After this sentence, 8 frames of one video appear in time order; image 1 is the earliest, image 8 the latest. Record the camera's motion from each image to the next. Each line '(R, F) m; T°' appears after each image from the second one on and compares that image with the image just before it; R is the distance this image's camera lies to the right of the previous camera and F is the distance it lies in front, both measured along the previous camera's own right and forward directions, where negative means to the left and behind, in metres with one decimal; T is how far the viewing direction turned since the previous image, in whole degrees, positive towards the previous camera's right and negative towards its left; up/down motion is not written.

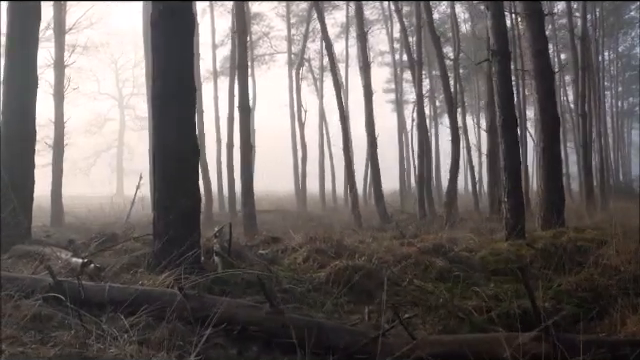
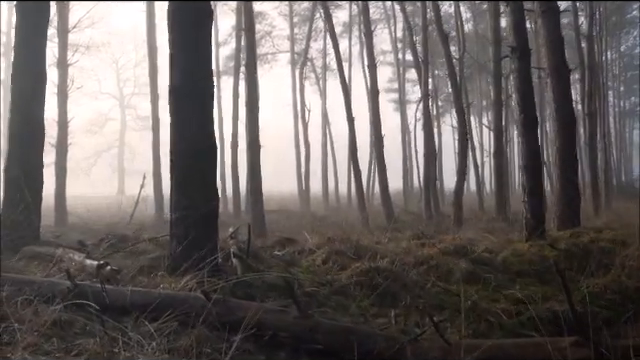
(-0.2, +0.2) m; 0°
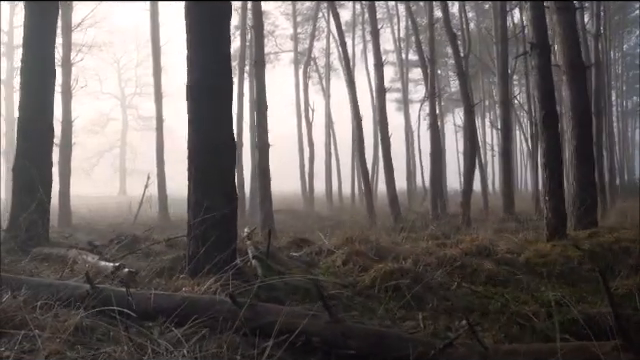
(-0.2, +0.2) m; 0°
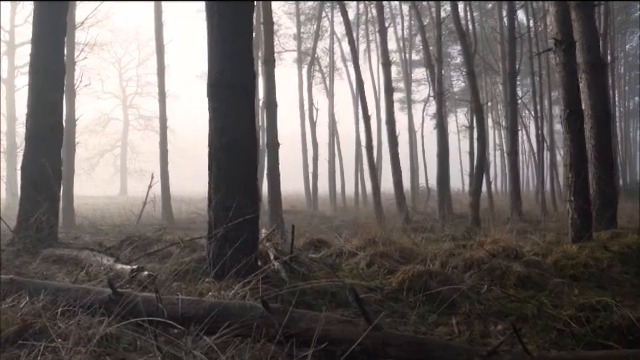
(-0.3, +0.3) m; 0°
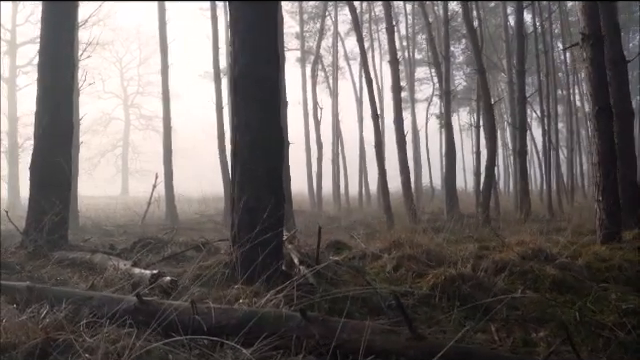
(-0.3, +0.3) m; 0°
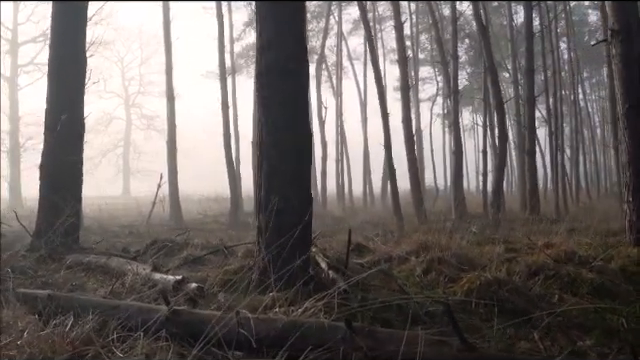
(-0.3, +0.3) m; 0°
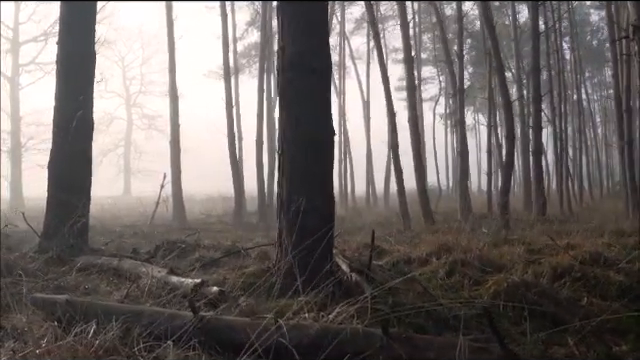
(-0.2, +0.2) m; 0°
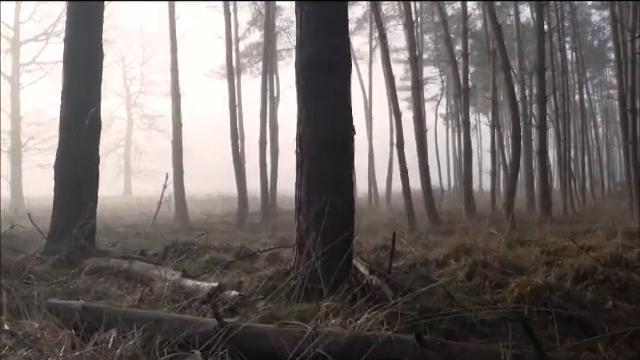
(-0.2, +0.2) m; 0°
